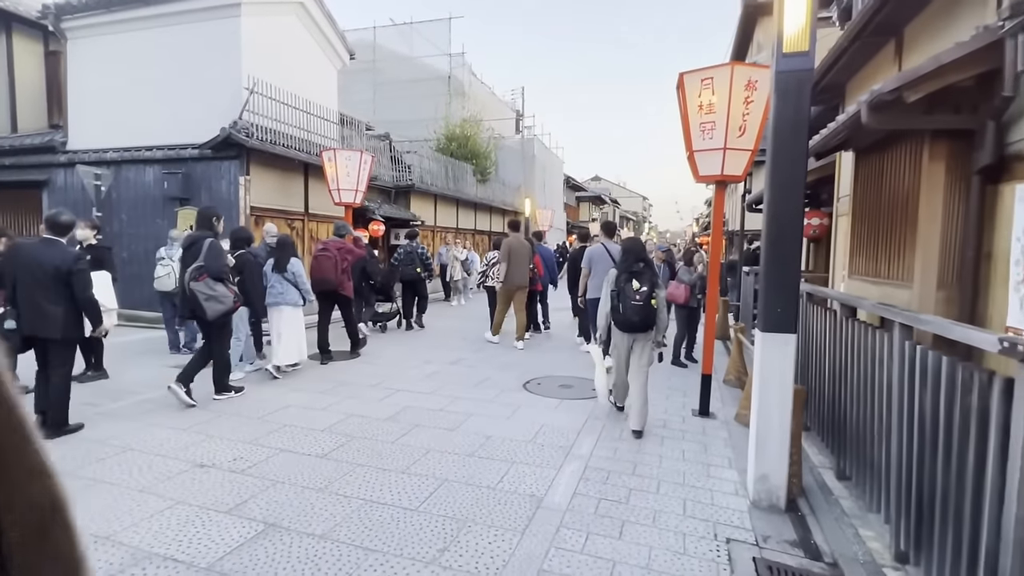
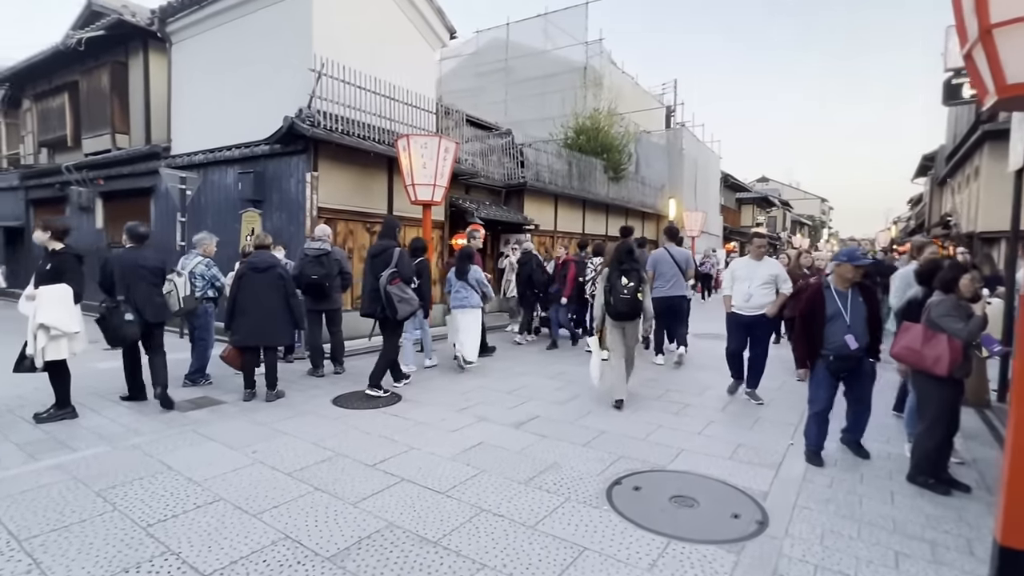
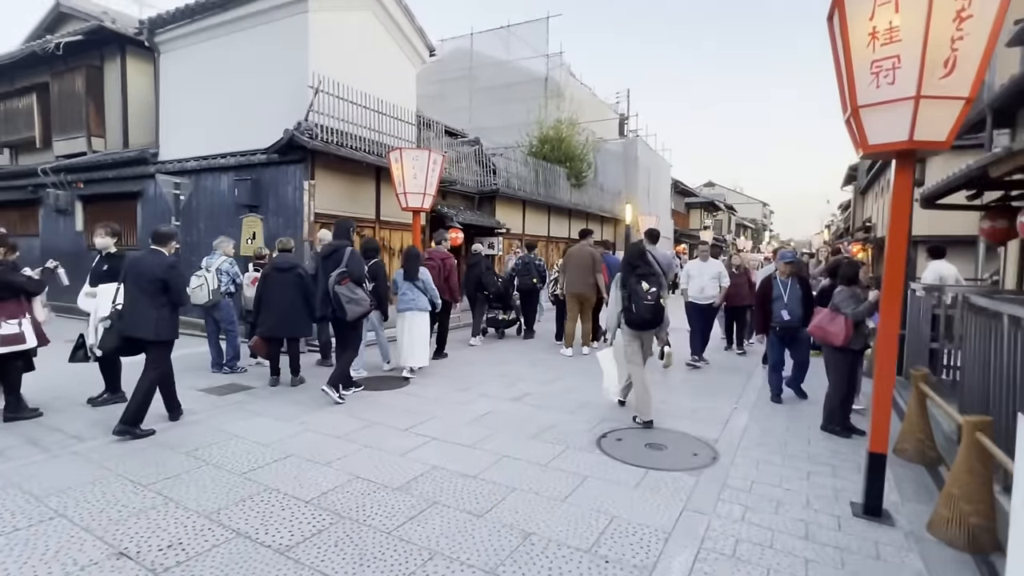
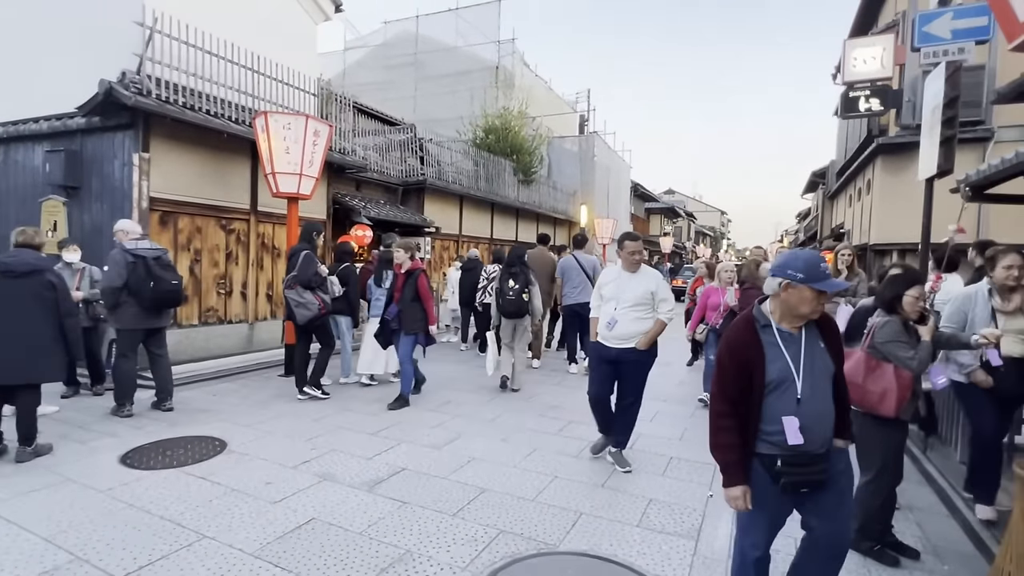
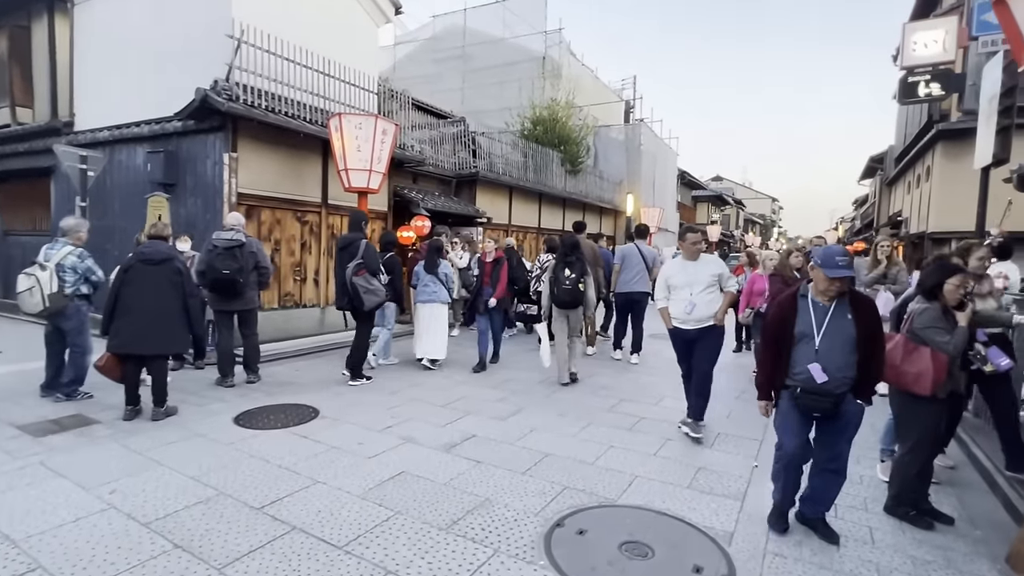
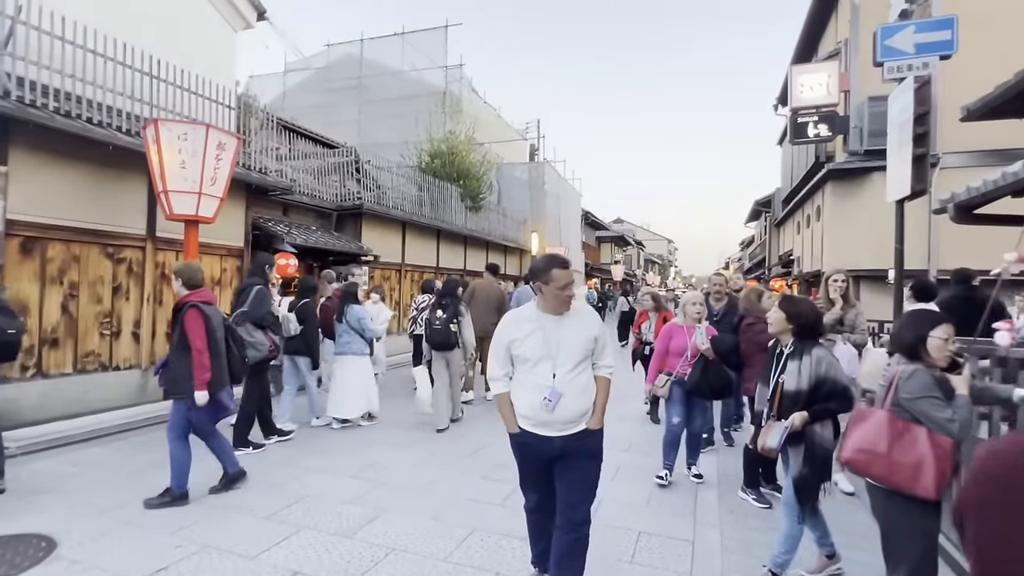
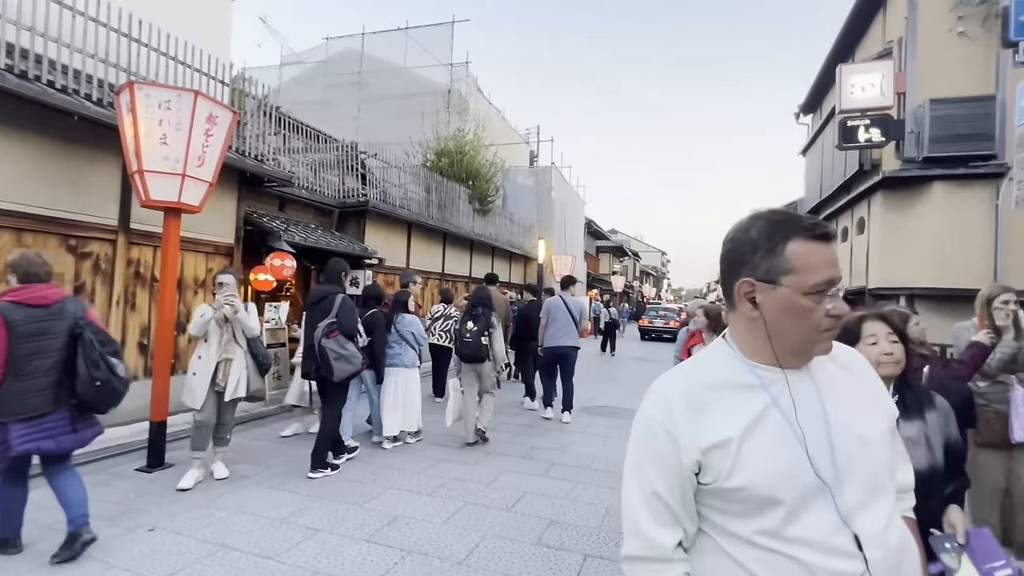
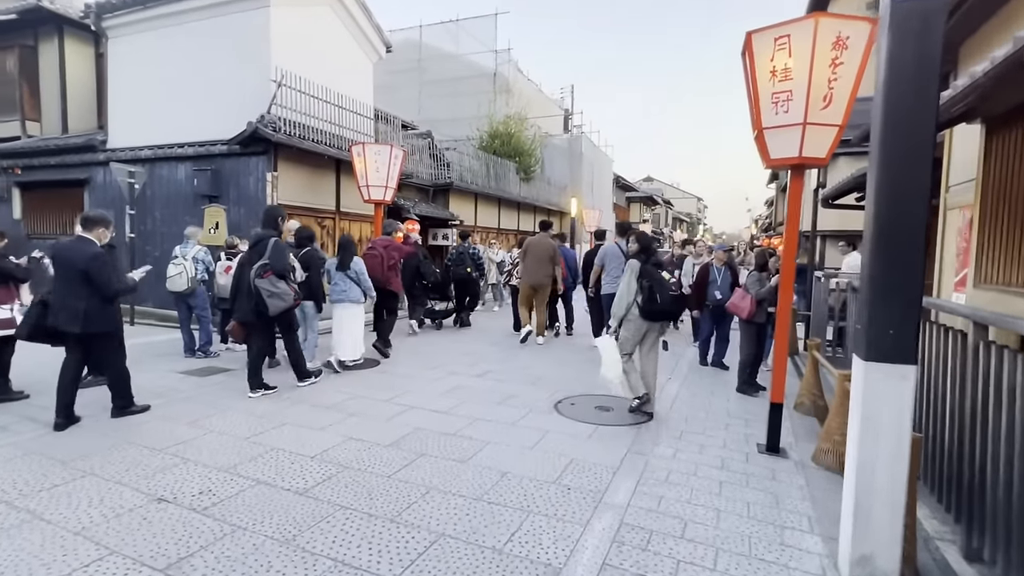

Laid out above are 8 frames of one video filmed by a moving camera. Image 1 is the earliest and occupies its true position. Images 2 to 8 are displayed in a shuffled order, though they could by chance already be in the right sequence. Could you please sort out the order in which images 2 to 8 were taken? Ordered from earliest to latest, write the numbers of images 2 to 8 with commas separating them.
8, 3, 2, 5, 4, 6, 7
